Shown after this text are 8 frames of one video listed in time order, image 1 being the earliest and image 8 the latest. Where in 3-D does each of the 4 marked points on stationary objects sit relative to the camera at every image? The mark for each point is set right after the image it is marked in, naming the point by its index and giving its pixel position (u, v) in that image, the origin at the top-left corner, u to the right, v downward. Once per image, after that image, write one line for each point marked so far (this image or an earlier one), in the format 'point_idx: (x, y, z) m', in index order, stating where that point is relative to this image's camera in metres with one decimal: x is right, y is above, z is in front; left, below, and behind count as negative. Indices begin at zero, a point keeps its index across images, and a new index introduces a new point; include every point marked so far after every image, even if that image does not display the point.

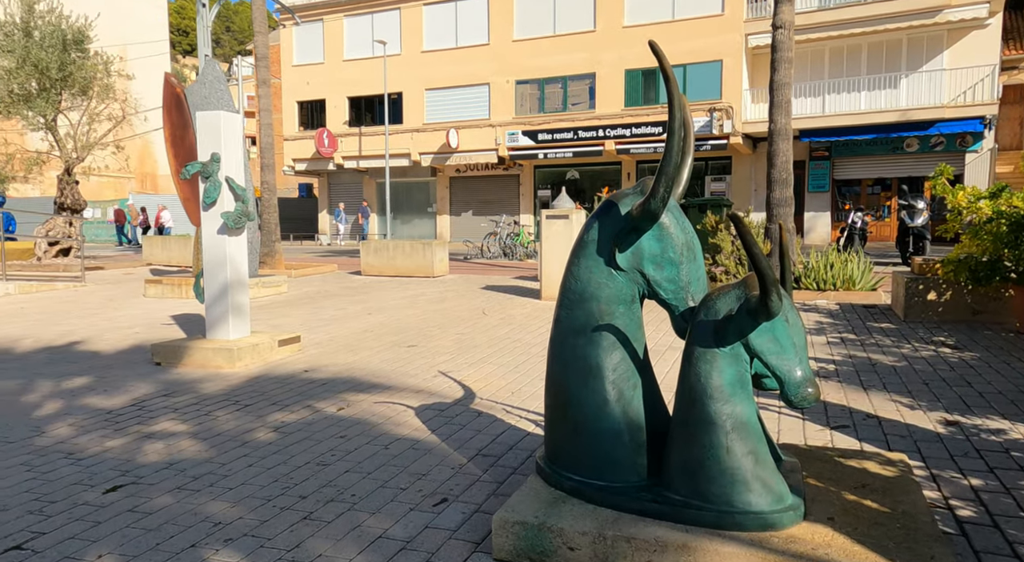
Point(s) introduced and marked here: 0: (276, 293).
0: (-3.9, -0.2, +13.5) m
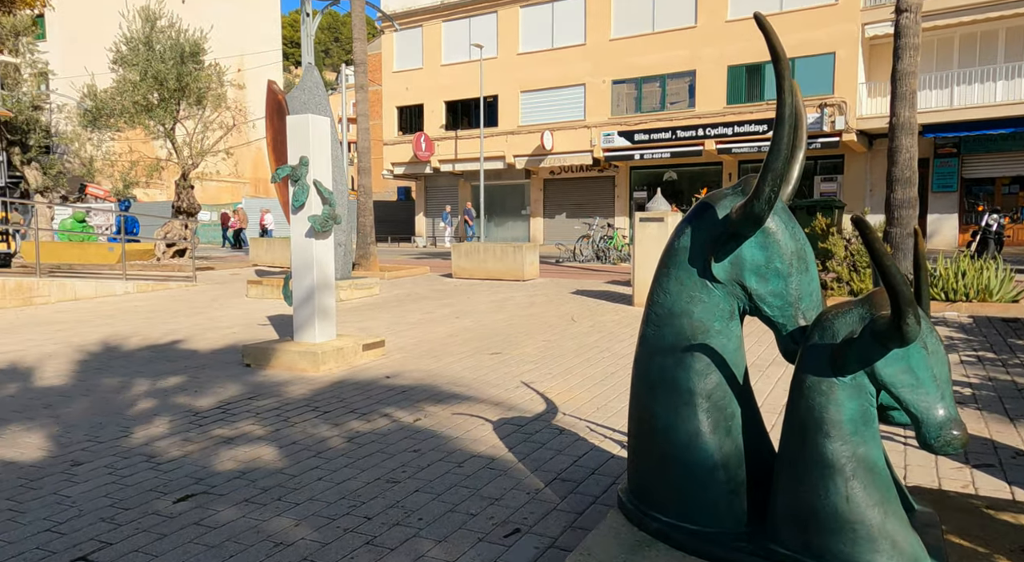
0: (-2.4, -0.2, +13.5) m
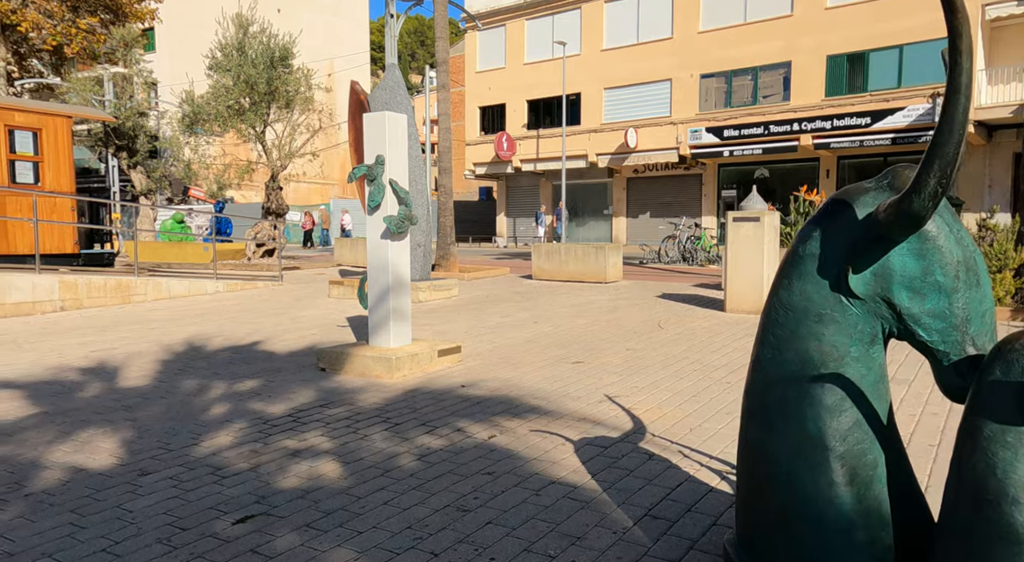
0: (-1.1, -0.3, +13.3) m
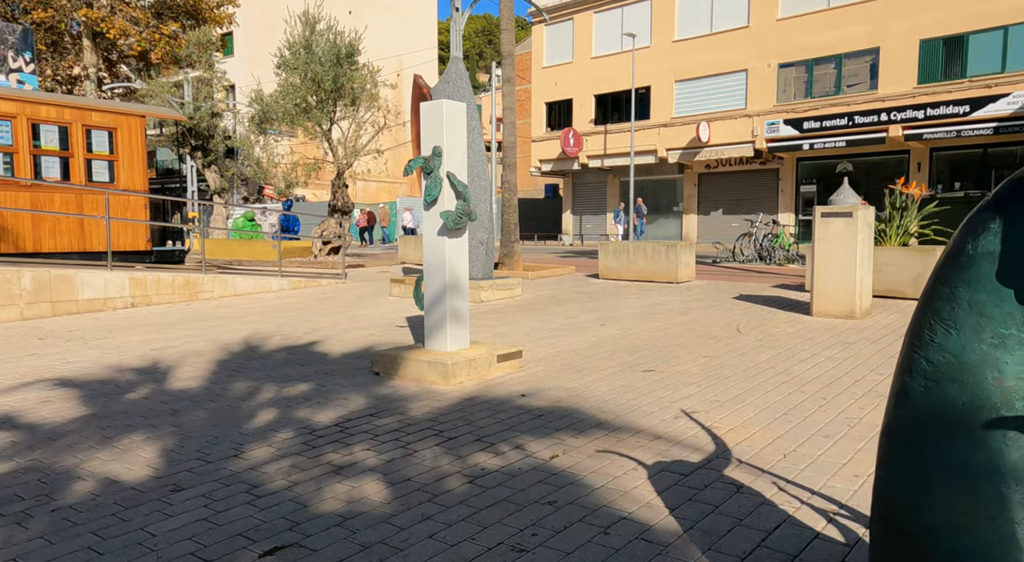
0: (0.0, -0.2, +12.8) m
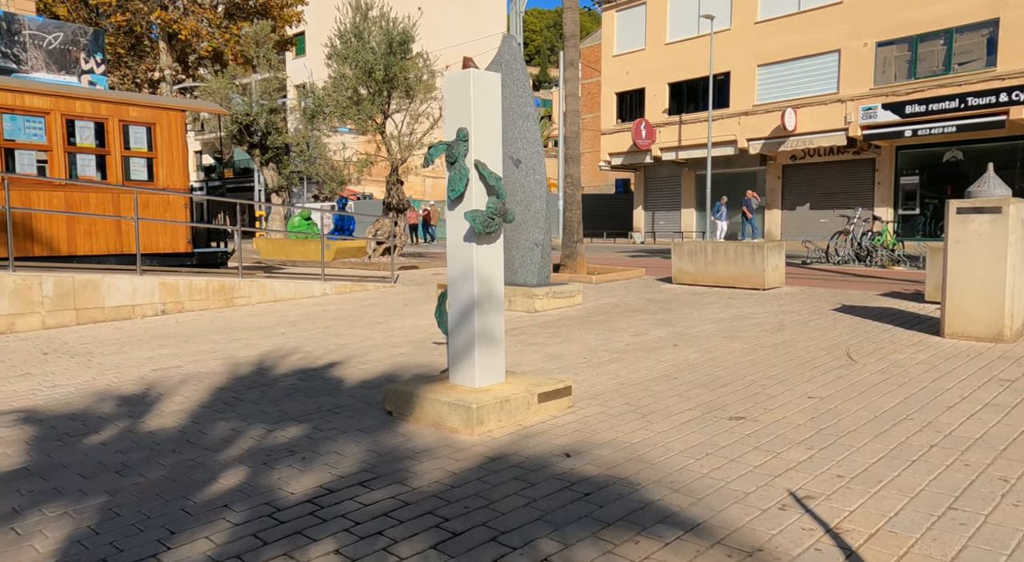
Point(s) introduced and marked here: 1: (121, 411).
0: (+0.8, -0.3, +11.3) m
1: (-2.8, -1.0, +6.0) m
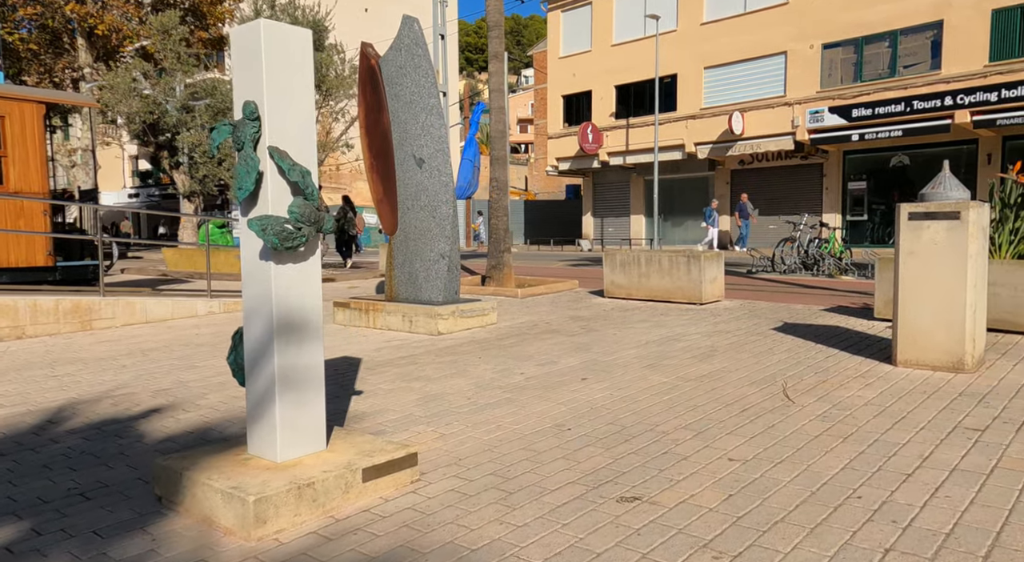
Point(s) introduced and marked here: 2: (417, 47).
0: (-0.4, -0.5, +9.9) m
1: (-3.7, -1.2, +4.3) m
2: (-1.2, +2.8, +10.0) m
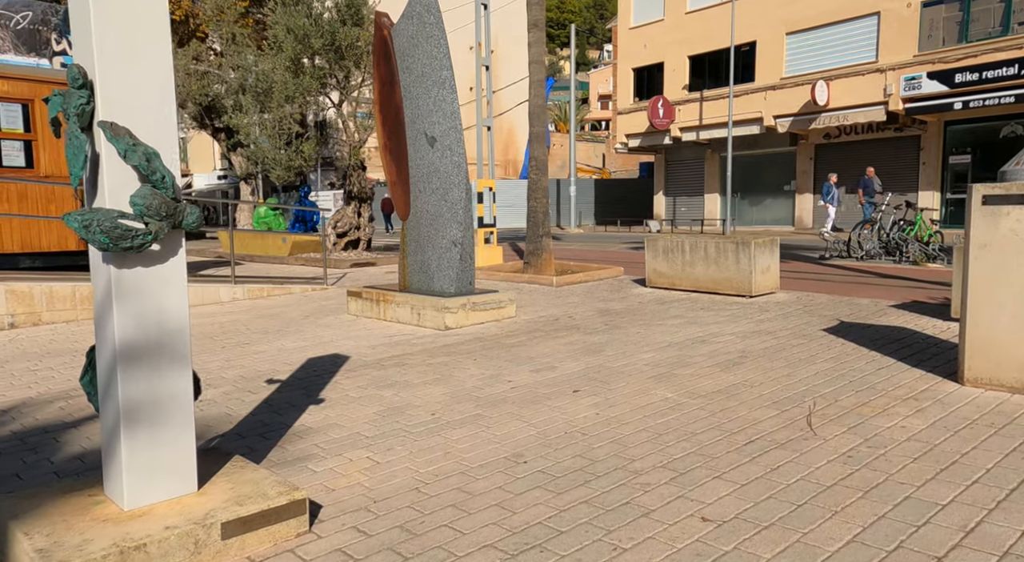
0: (-0.2, -0.4, +9.0) m
1: (-4.1, -1.2, +3.9) m
2: (-0.9, +2.9, +9.1) m
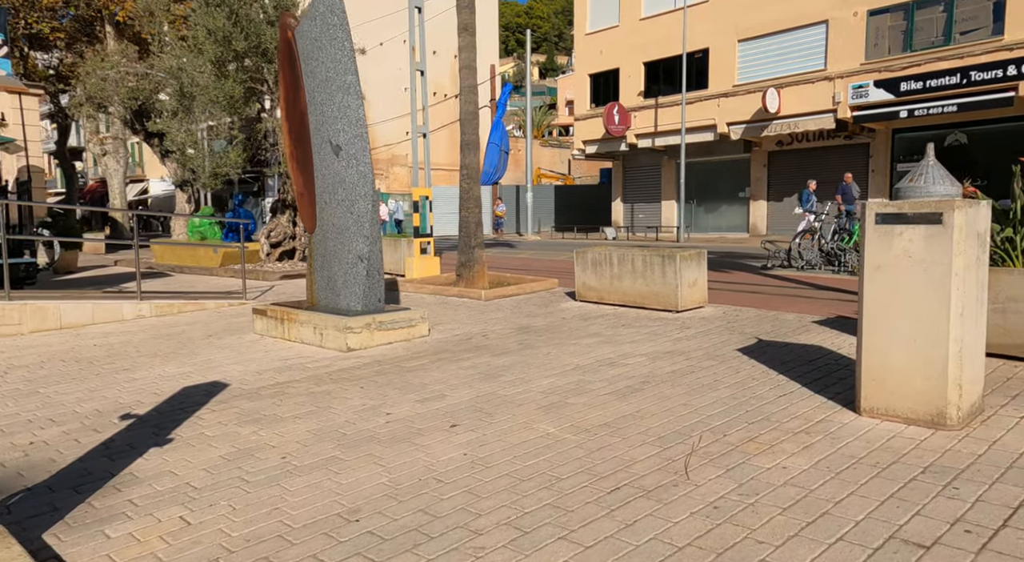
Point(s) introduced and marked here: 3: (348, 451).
0: (-1.1, -0.6, +8.5) m
1: (-4.8, -1.3, +3.2) m
2: (-1.9, +2.8, +8.6) m
3: (-1.0, -1.0, +4.8) m
